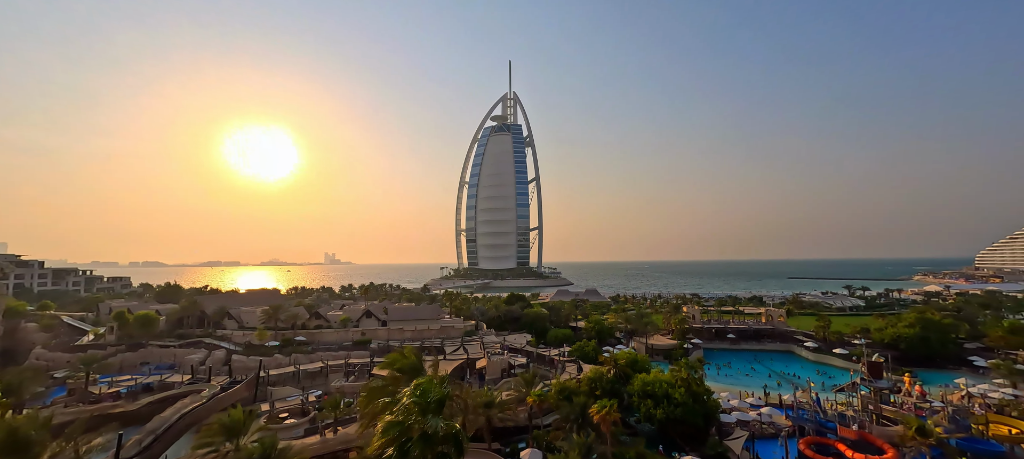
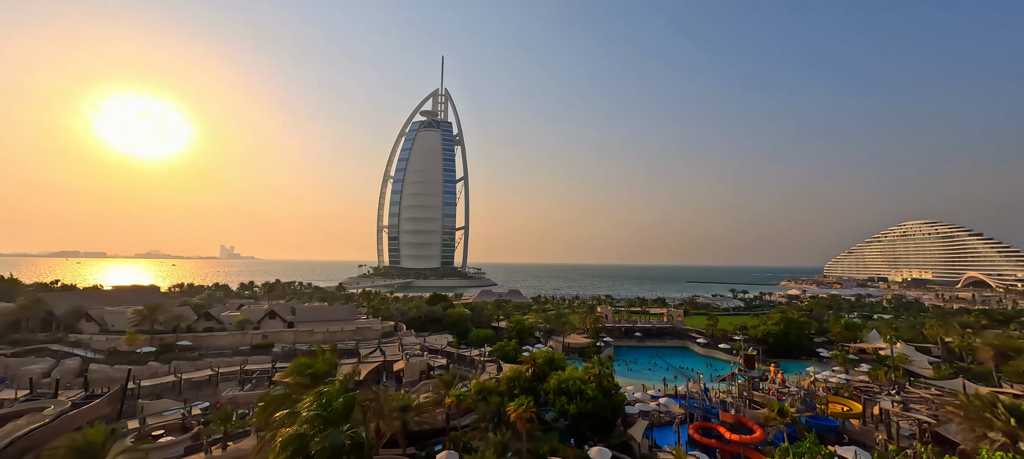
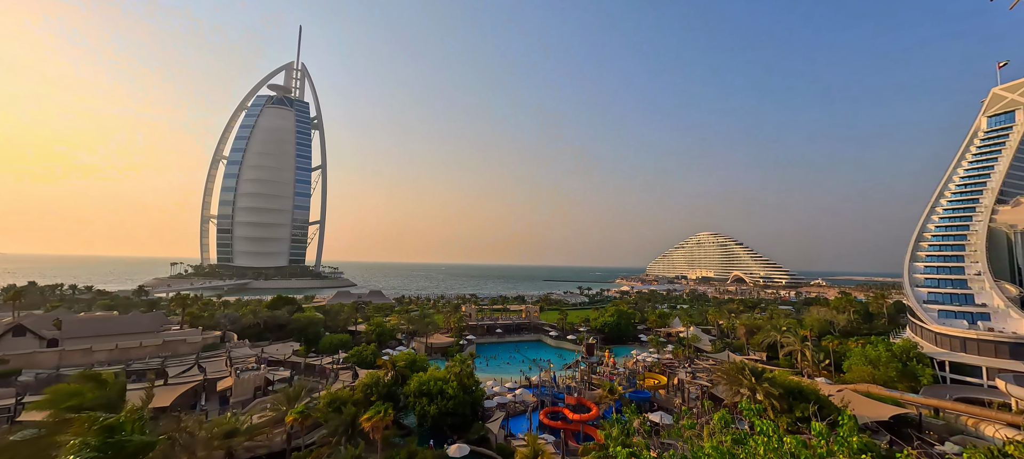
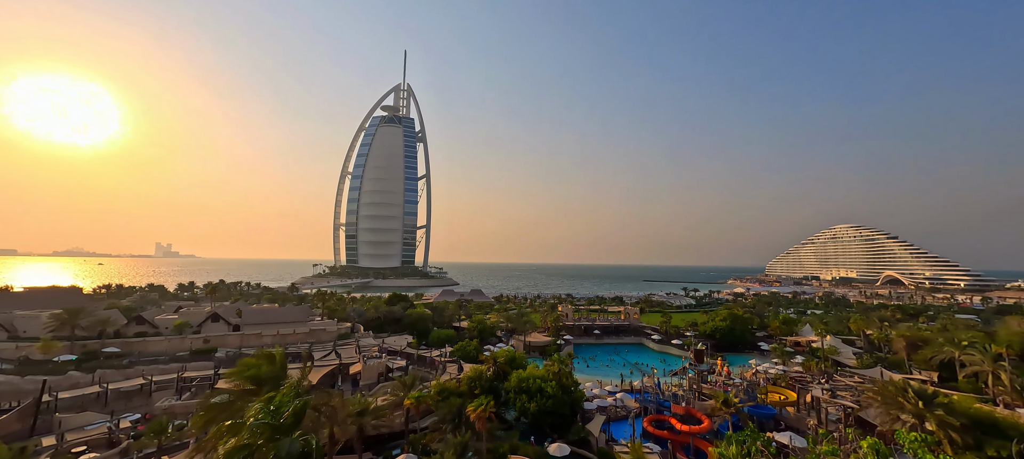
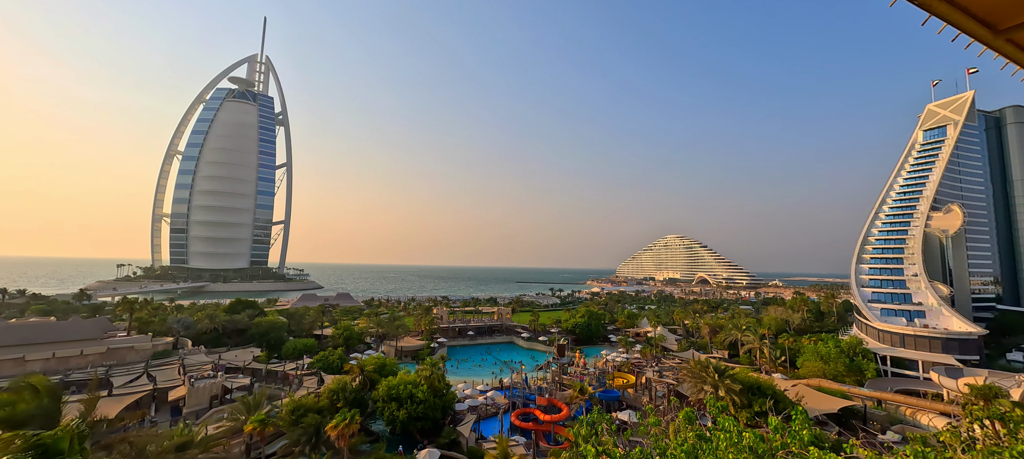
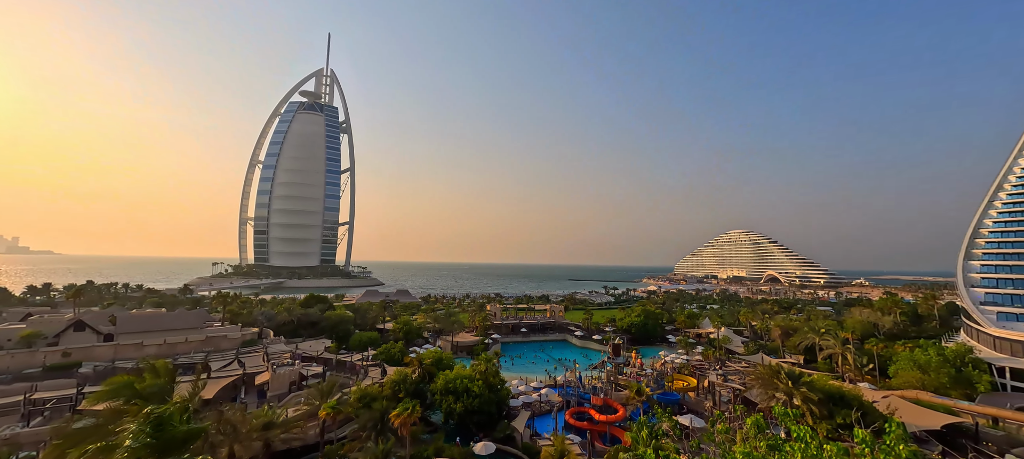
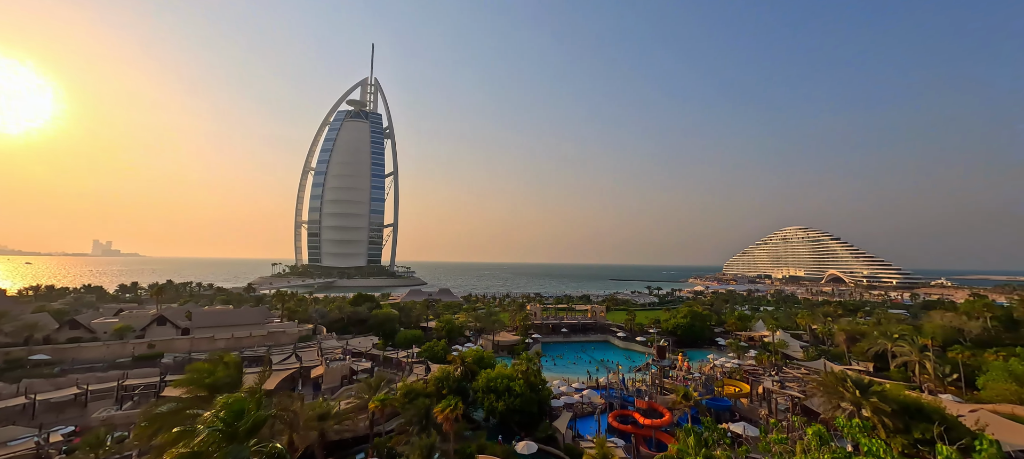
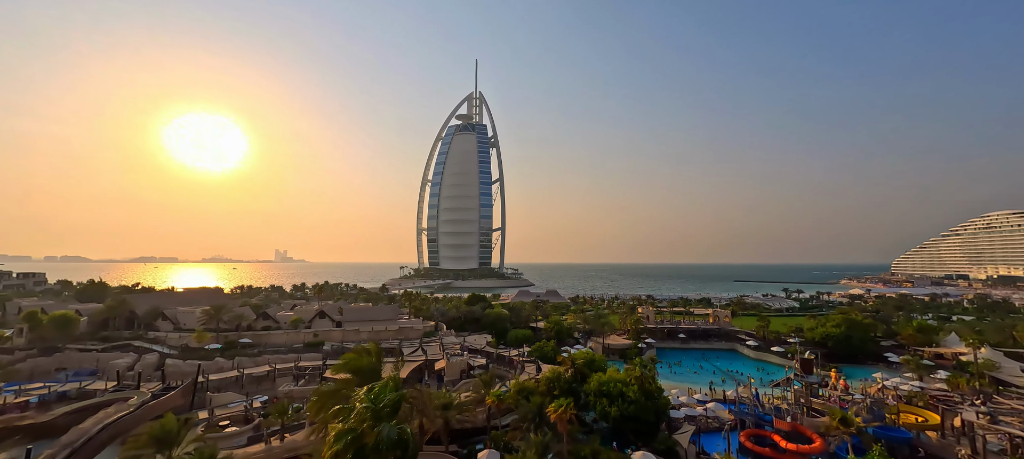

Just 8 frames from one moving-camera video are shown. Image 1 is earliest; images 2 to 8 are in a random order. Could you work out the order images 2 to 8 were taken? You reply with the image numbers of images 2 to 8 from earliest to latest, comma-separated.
8, 2, 4, 7, 6, 3, 5
